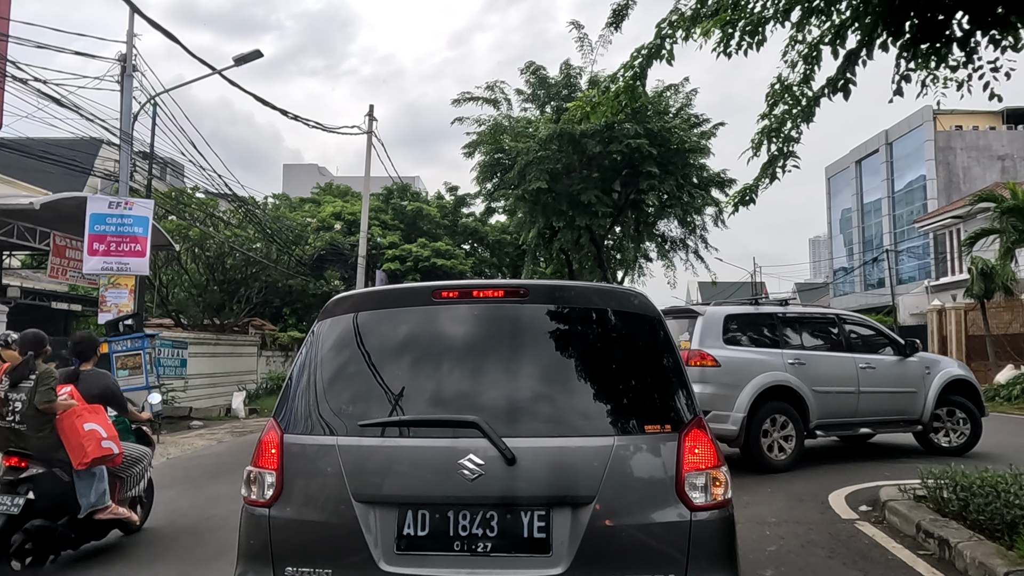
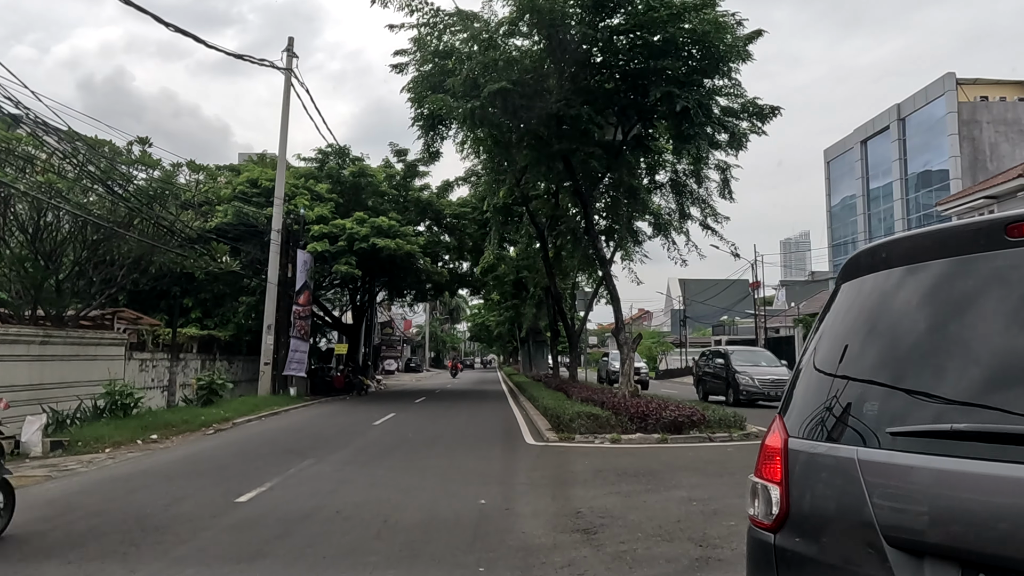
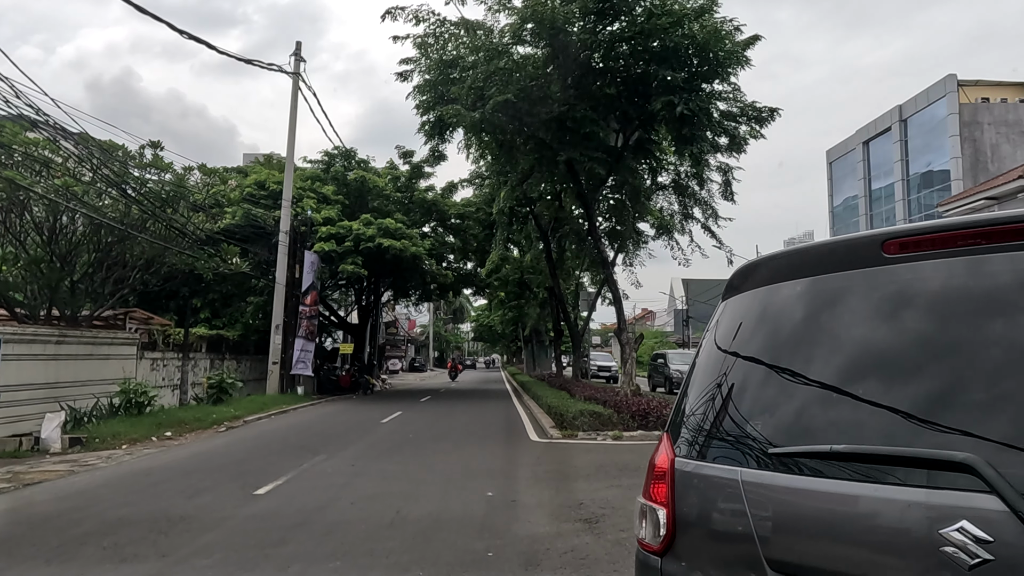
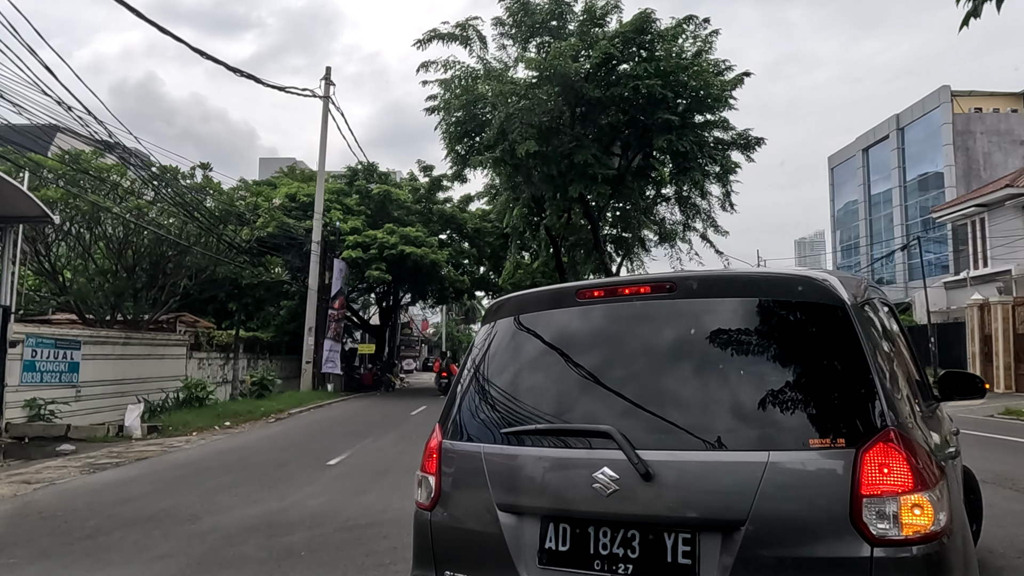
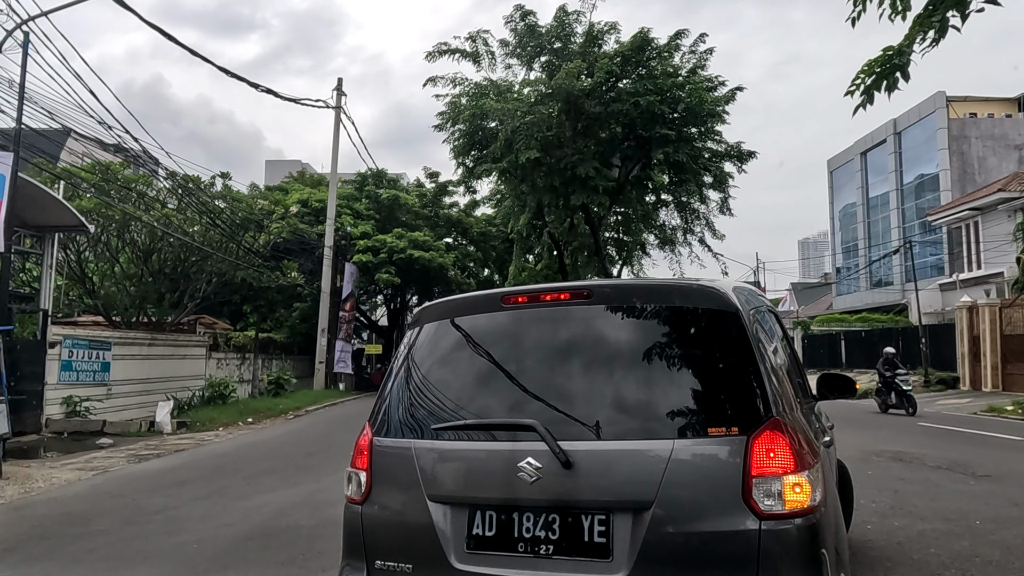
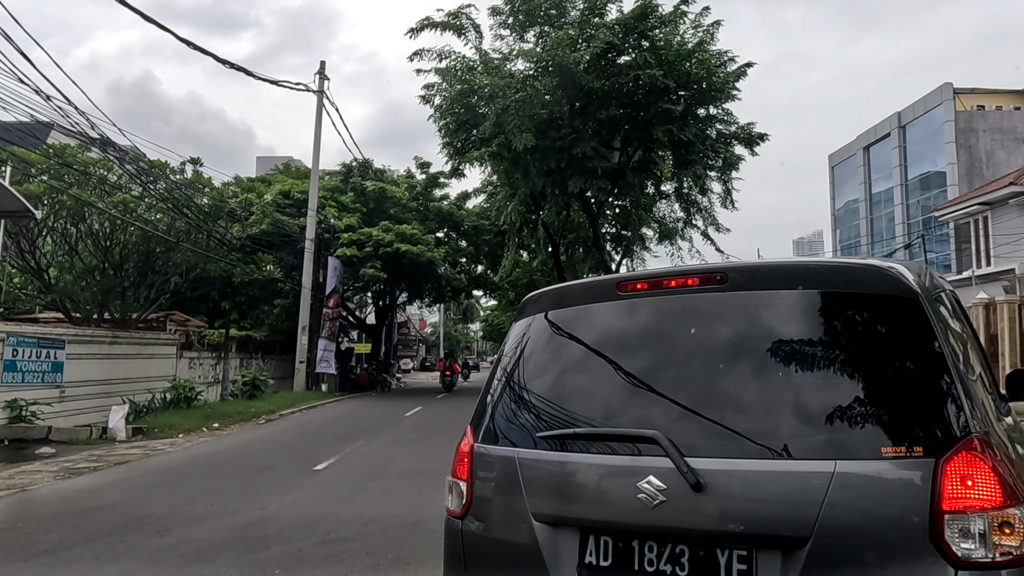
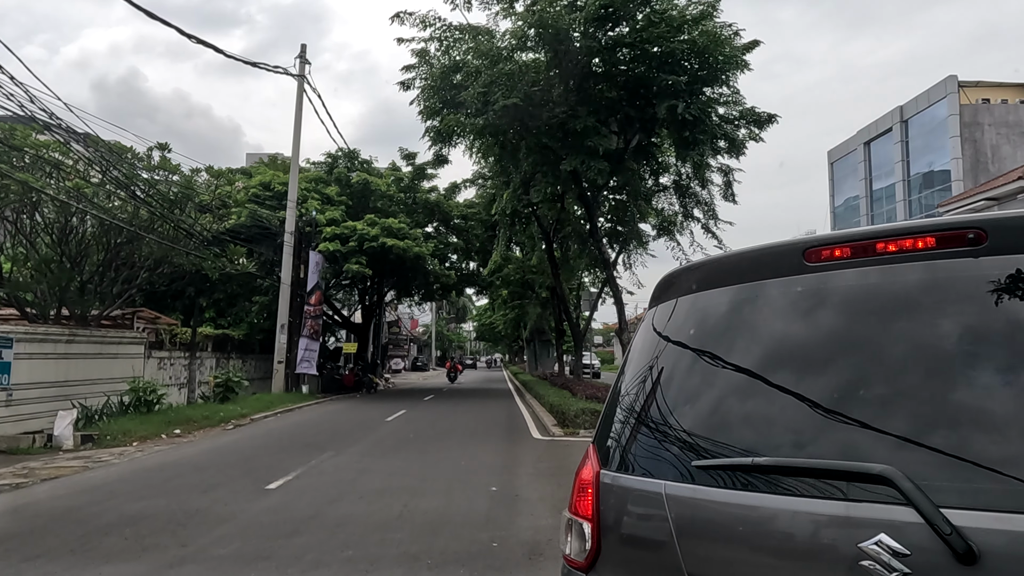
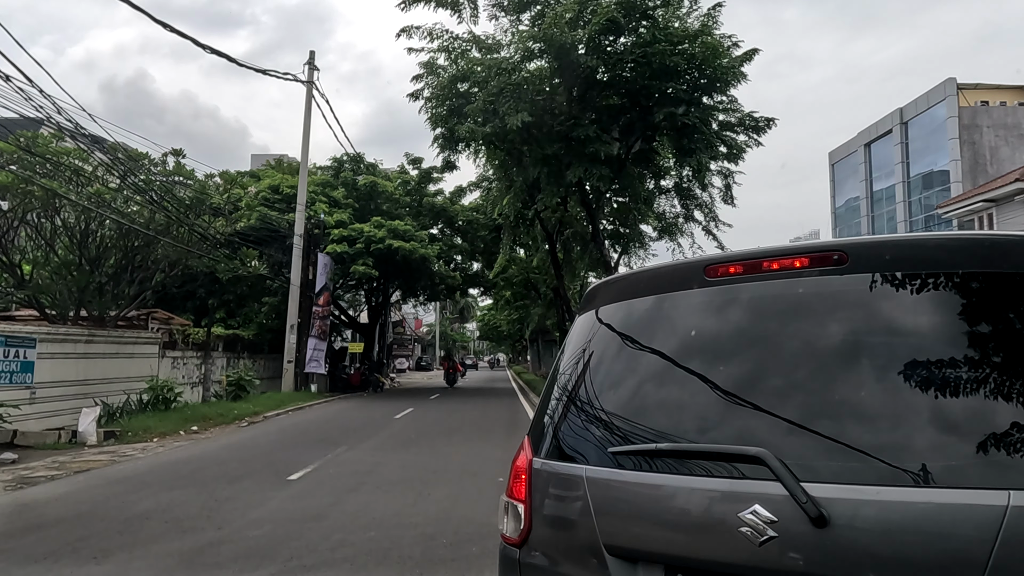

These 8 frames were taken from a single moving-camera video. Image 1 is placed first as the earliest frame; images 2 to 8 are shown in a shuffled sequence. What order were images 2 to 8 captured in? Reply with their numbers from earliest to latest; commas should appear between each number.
5, 4, 6, 8, 7, 3, 2
